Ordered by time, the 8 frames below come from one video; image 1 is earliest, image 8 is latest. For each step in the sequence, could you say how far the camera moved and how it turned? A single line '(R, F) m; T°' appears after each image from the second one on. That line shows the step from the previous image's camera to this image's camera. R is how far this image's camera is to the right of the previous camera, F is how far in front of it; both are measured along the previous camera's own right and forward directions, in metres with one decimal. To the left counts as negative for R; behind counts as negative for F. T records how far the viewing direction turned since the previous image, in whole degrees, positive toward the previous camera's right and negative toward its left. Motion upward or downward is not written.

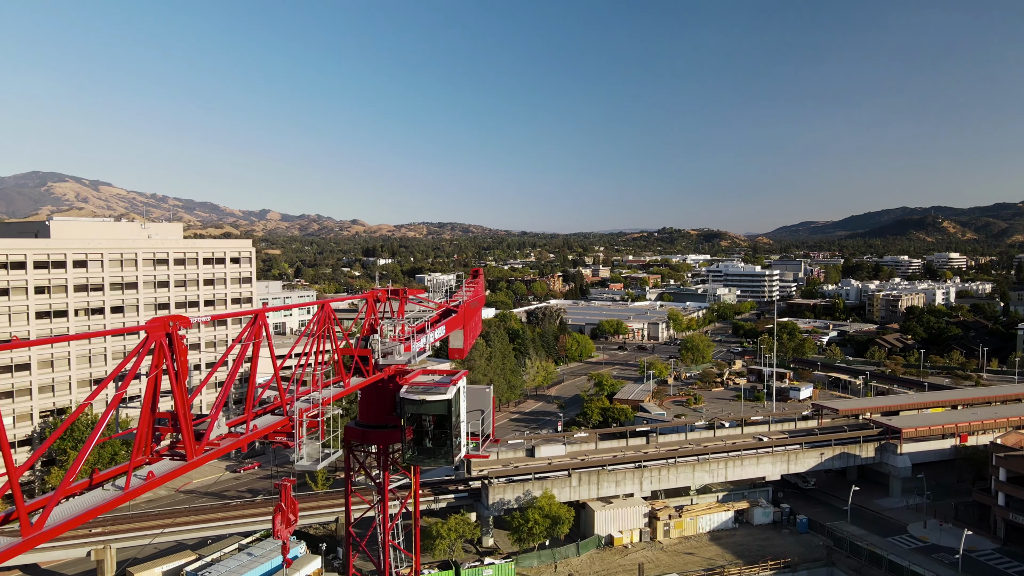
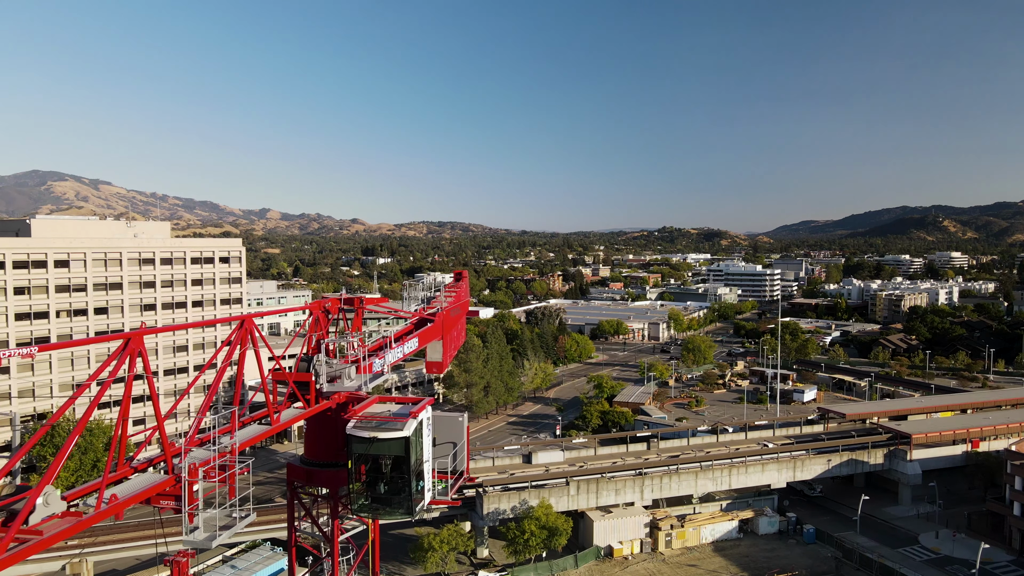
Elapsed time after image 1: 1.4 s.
(+0.1, +0.8) m; 0°
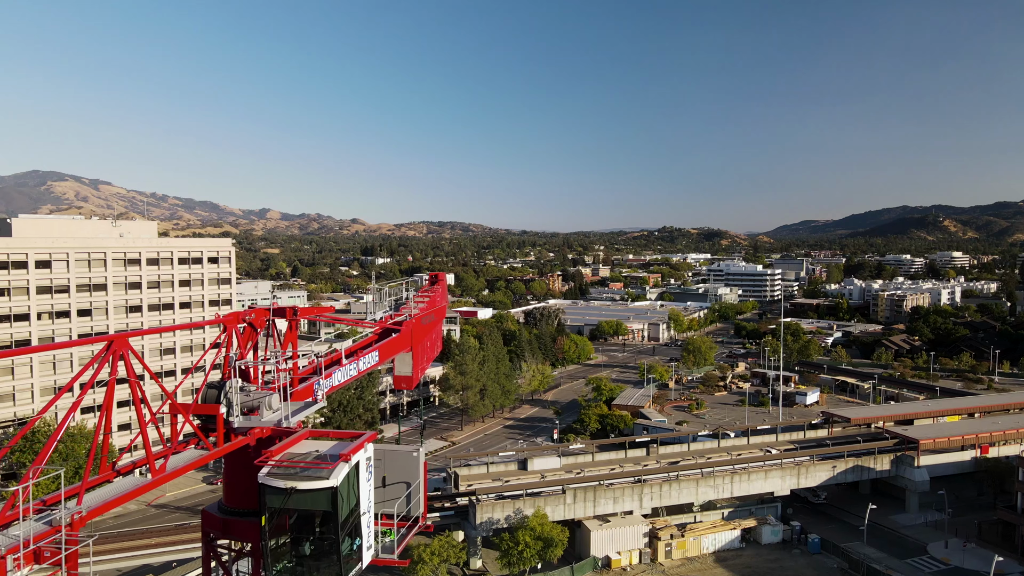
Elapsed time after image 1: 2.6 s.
(+0.2, +0.7) m; 0°
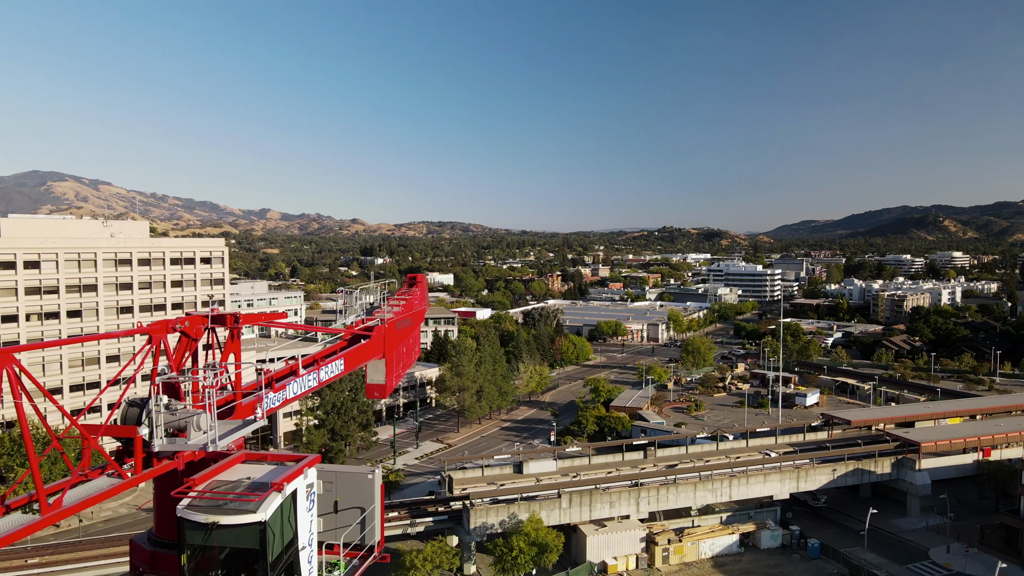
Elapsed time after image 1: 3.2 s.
(+0.1, +0.3) m; 0°
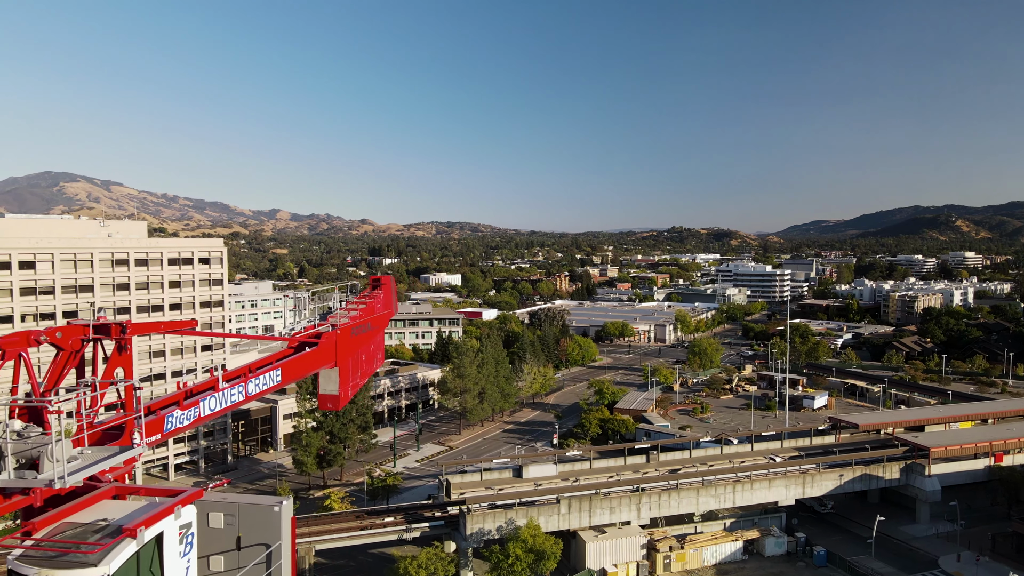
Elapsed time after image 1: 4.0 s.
(+0.3, +0.4) m; -1°
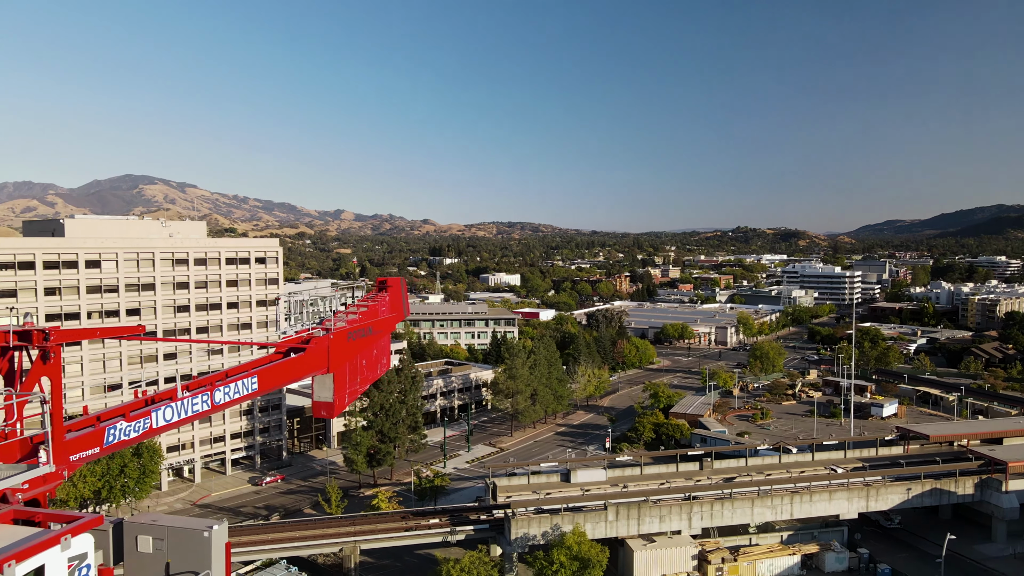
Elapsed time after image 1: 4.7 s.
(+0.3, +0.3) m; -5°
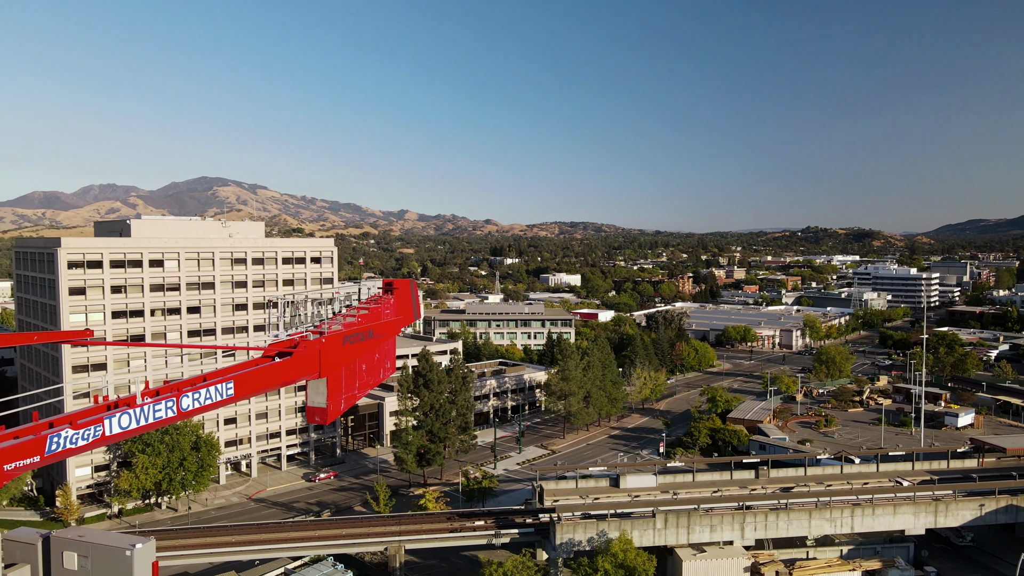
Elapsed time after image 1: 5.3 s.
(+0.4, +0.2) m; -5°
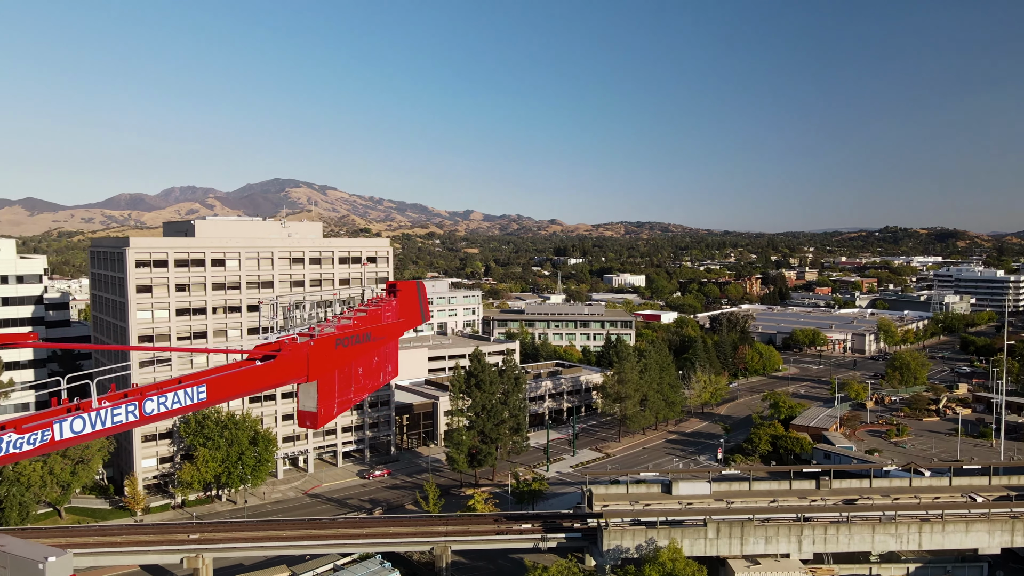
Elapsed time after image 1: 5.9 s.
(+0.4, +0.2) m; -5°
